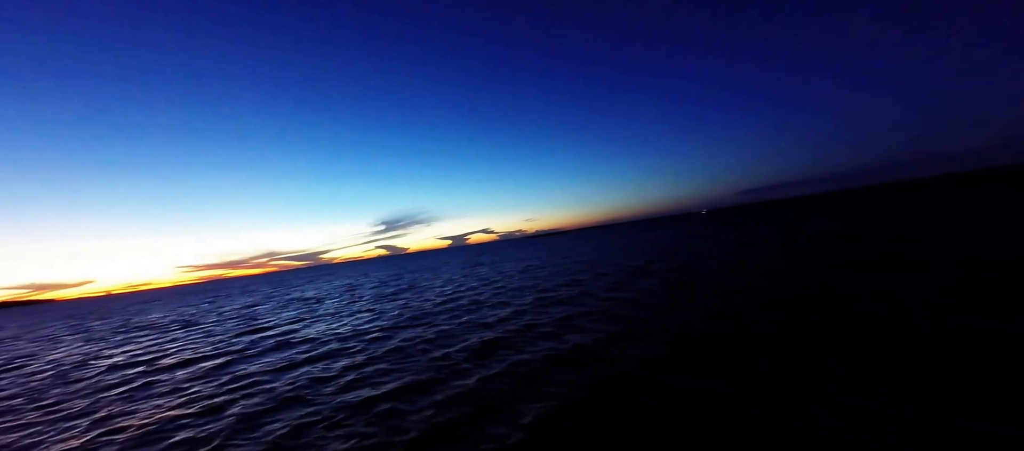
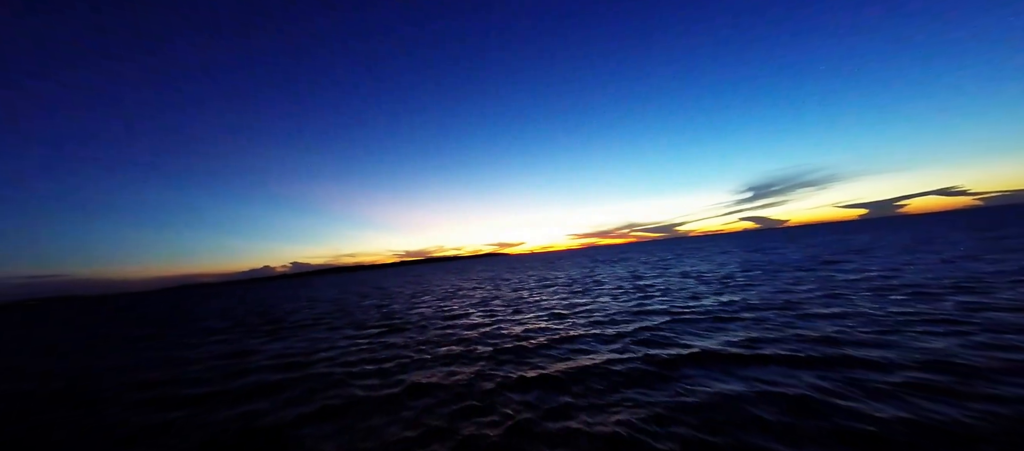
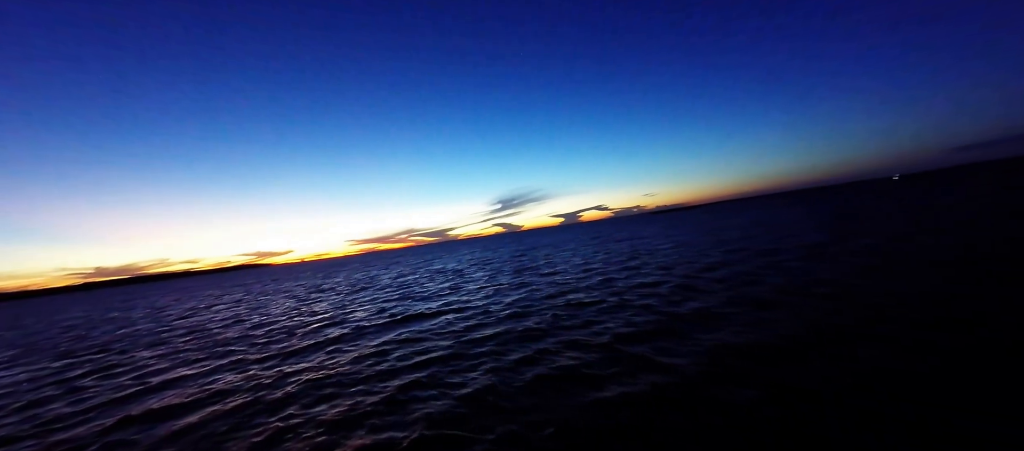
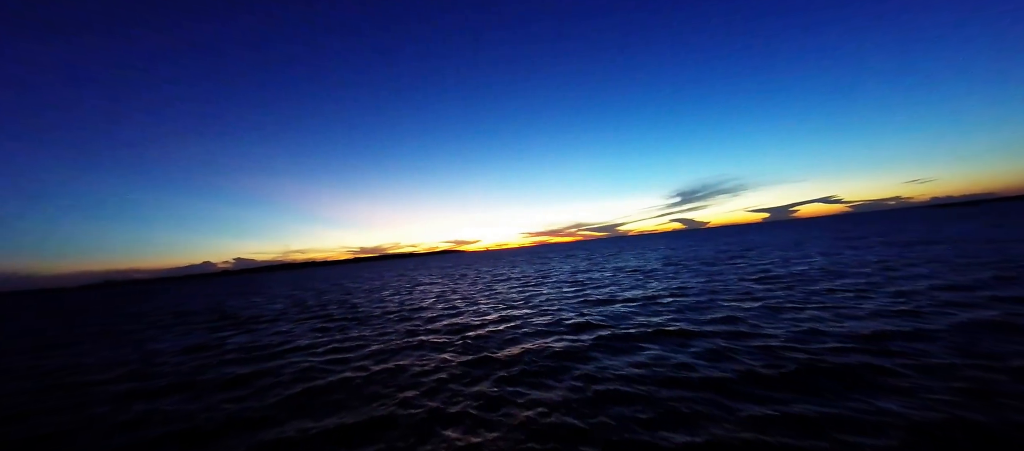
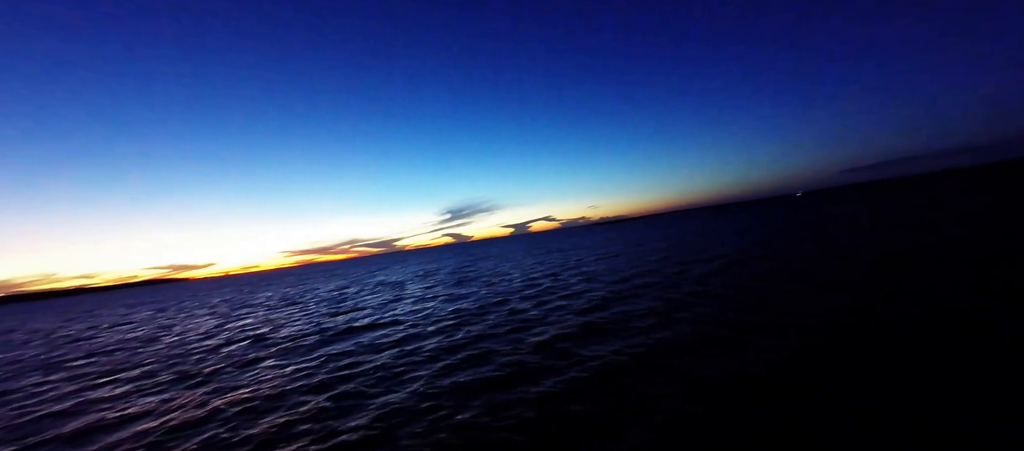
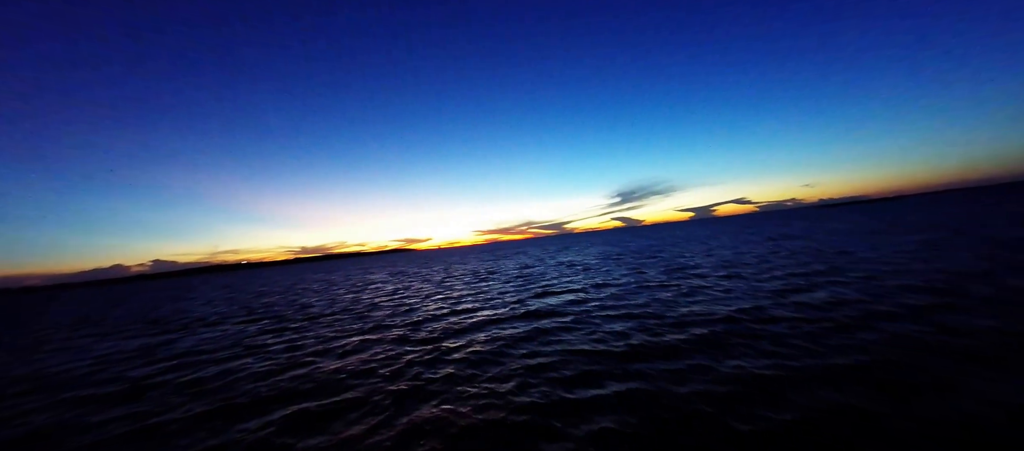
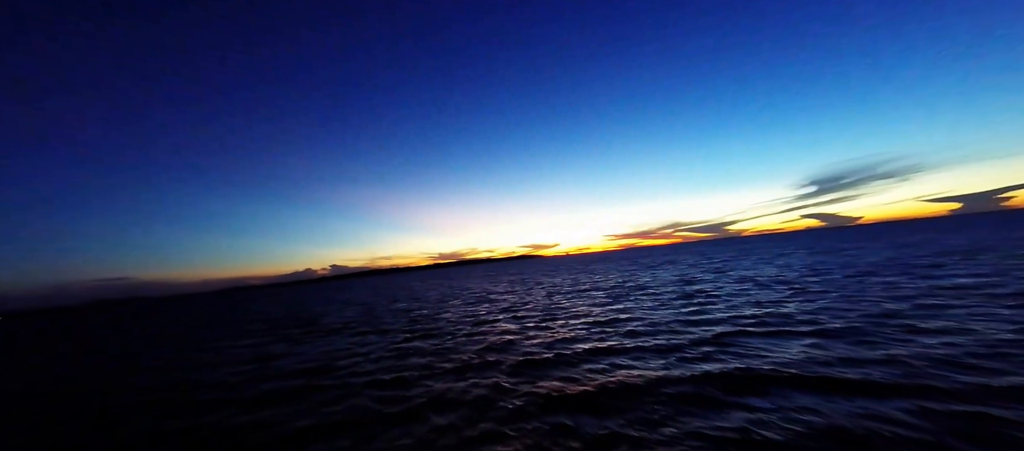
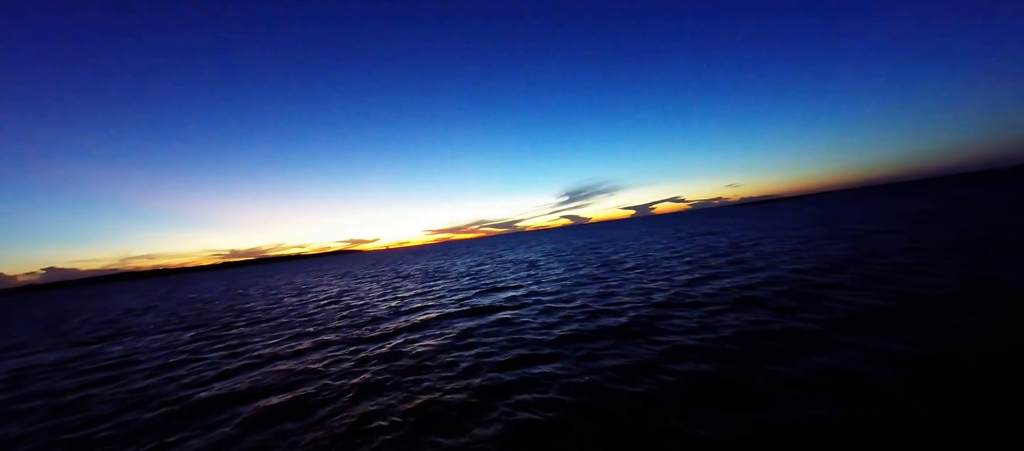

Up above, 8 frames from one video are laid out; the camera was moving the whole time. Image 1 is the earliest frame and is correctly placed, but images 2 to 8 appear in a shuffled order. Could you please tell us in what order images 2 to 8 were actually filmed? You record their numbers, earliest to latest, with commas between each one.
5, 3, 8, 6, 4, 2, 7
